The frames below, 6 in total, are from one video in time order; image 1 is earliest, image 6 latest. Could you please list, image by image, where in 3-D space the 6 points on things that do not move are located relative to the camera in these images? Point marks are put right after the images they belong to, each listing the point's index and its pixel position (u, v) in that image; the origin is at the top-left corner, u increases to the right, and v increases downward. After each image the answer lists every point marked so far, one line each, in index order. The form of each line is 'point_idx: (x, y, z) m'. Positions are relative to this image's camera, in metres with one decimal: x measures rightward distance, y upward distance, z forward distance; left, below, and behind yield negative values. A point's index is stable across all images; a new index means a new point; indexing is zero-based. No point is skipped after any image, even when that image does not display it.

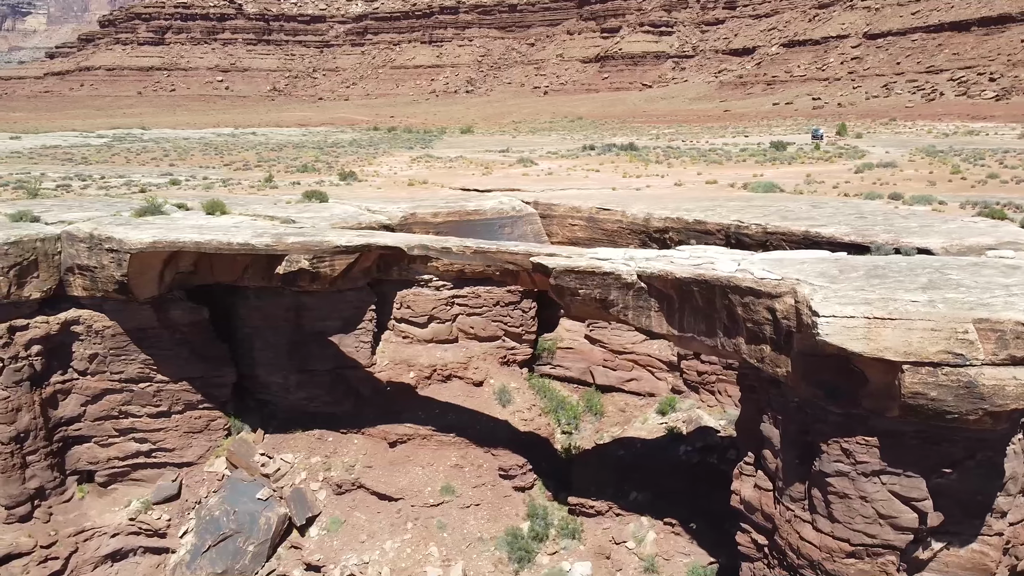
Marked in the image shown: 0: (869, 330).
0: (+2.3, -0.3, +5.3) m
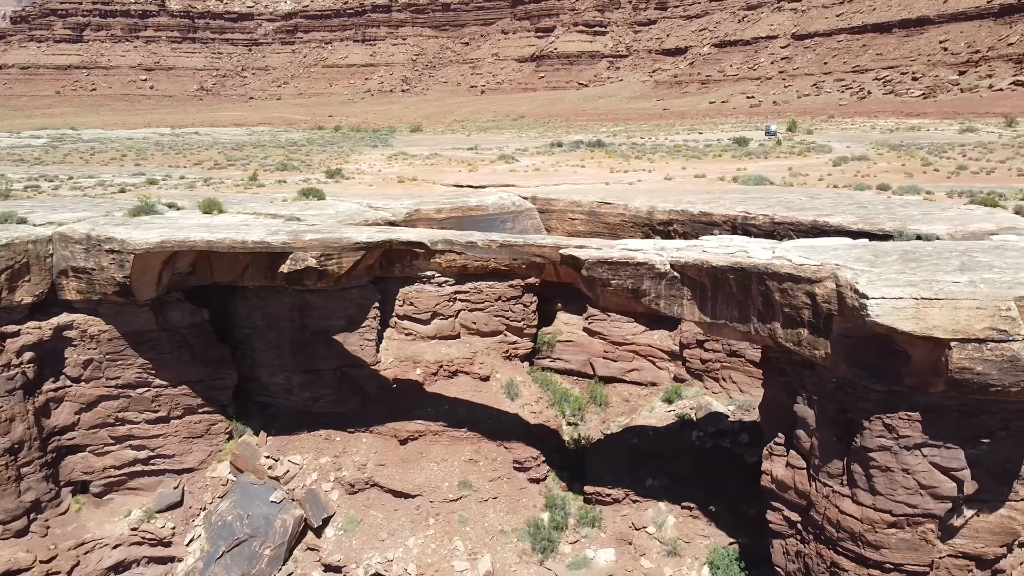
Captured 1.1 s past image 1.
0: (+2.8, -0.2, +5.6) m
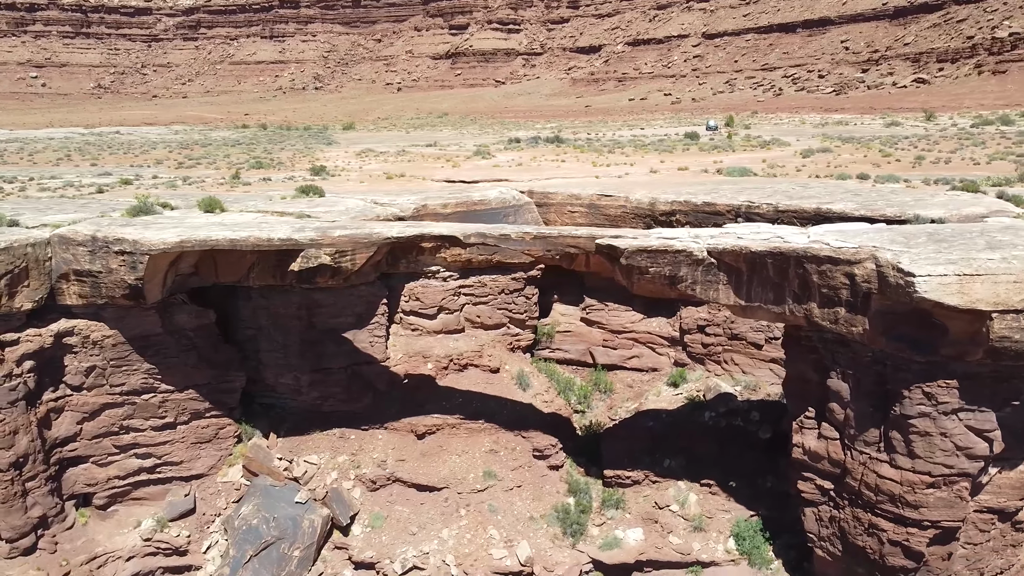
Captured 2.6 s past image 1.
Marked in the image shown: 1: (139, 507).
0: (+3.4, 0.0, +6.1) m
1: (-4.4, -2.6, +9.5) m
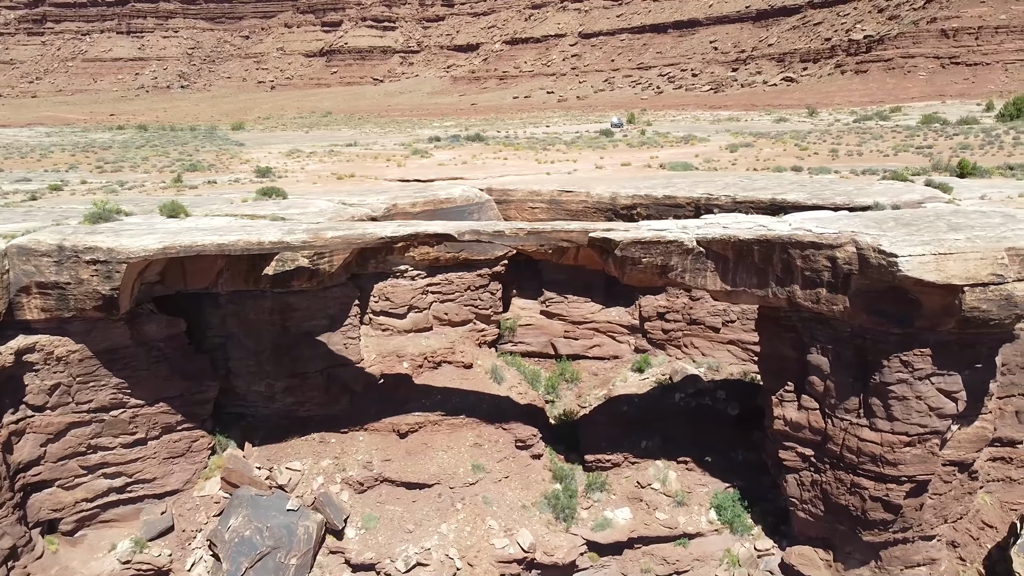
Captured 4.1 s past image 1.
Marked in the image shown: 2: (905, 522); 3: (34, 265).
0: (+3.6, +0.2, +6.9) m
1: (-4.5, -2.7, +9.0) m
2: (+3.8, -2.3, +7.9) m
3: (-4.8, +0.2, +8.2) m
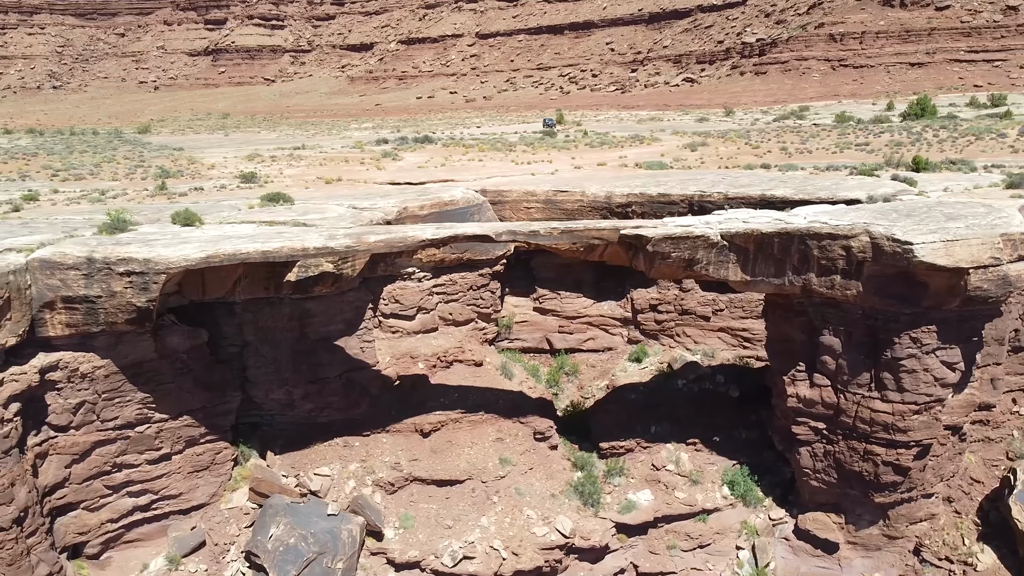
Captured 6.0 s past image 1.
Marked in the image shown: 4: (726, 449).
0: (+4.2, +0.4, +7.8) m
1: (-4.0, -2.8, +8.8) m
2: (+4.3, -2.1, +8.7) m
3: (-4.4, +0.1, +7.8) m
4: (+2.7, -2.0, +10.2) m
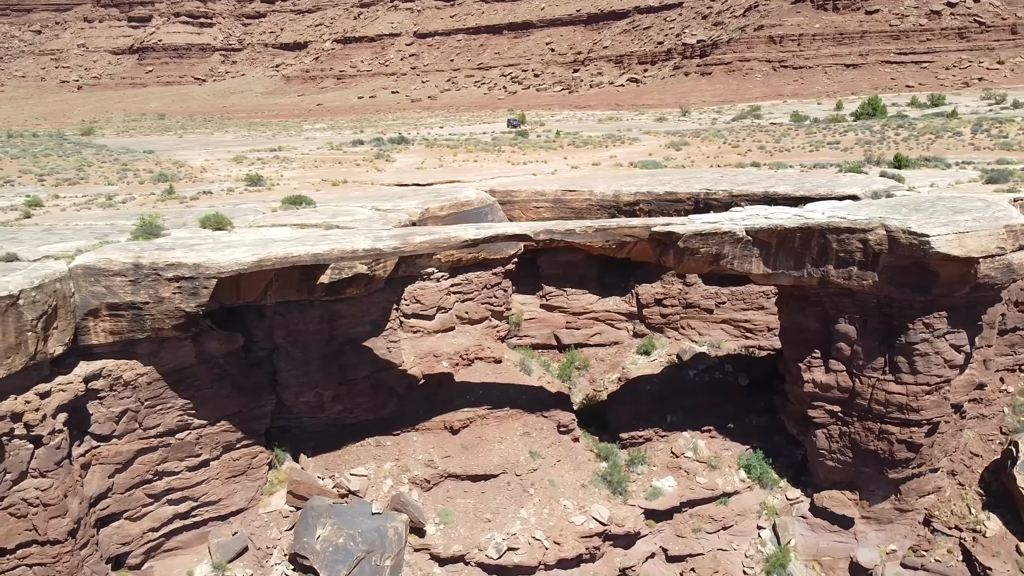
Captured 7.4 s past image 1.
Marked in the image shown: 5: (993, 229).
0: (+4.7, +0.5, +8.4) m
1: (-3.6, -2.9, +8.7) m
2: (+4.8, -2.0, +9.4) m
3: (-3.8, 0.0, +7.7) m
4: (+3.0, -1.9, +10.7) m
5: (+5.0, +0.6, +8.5) m
